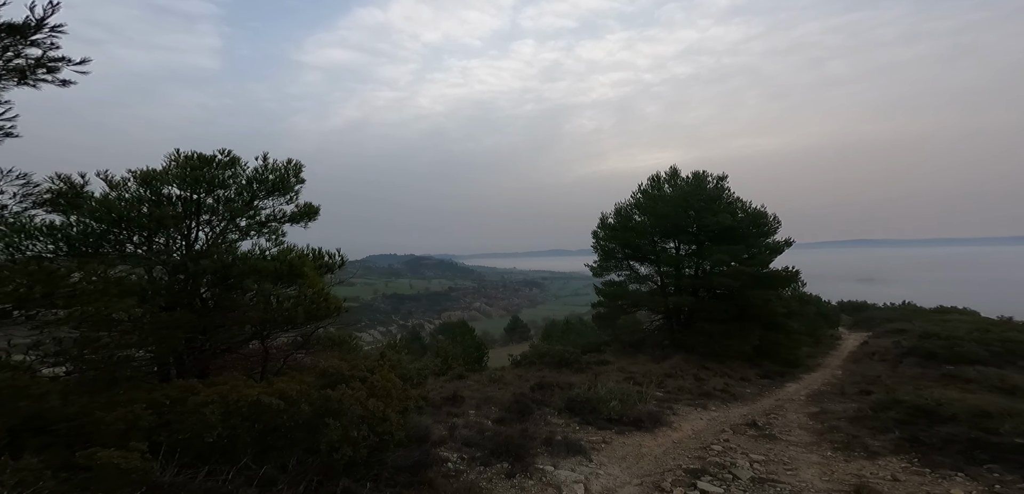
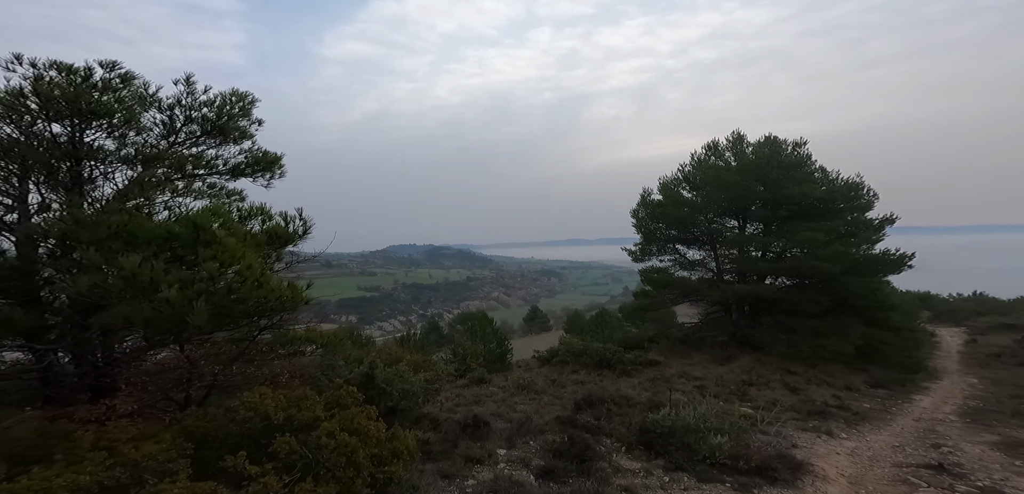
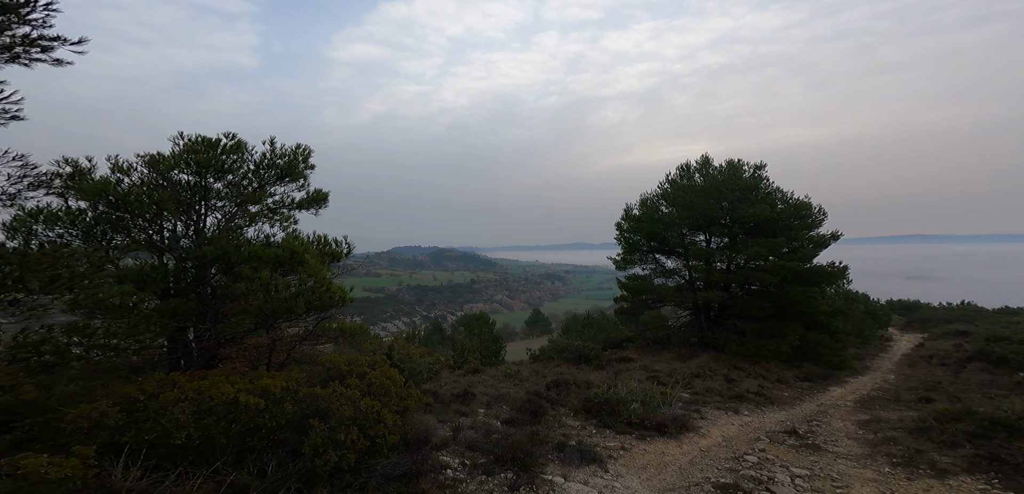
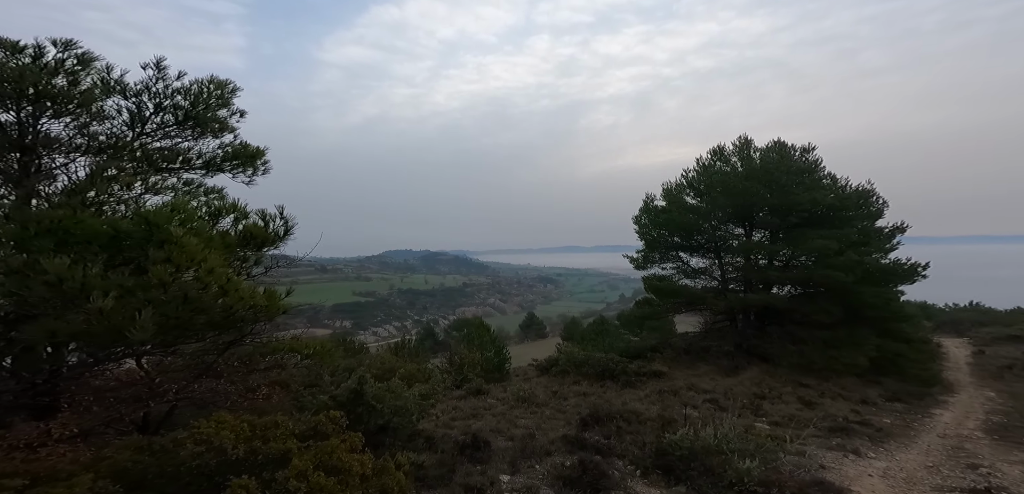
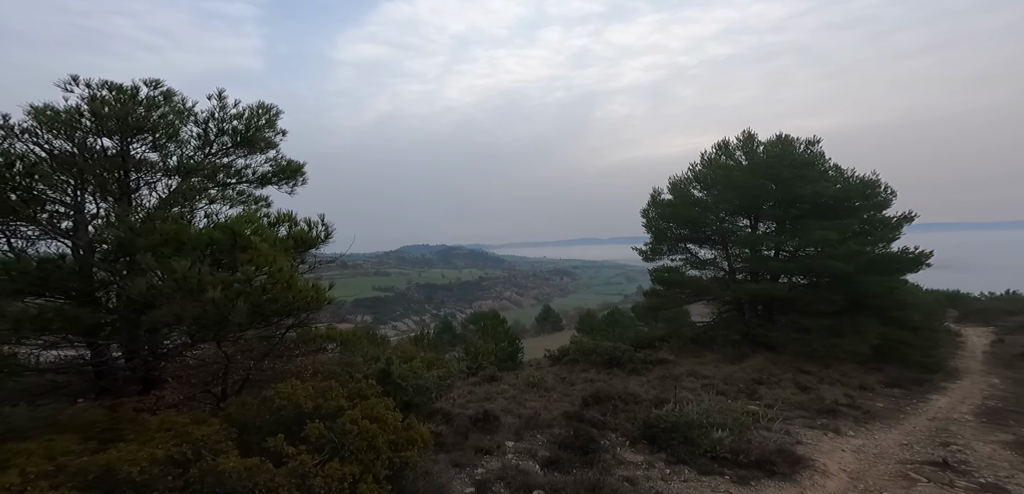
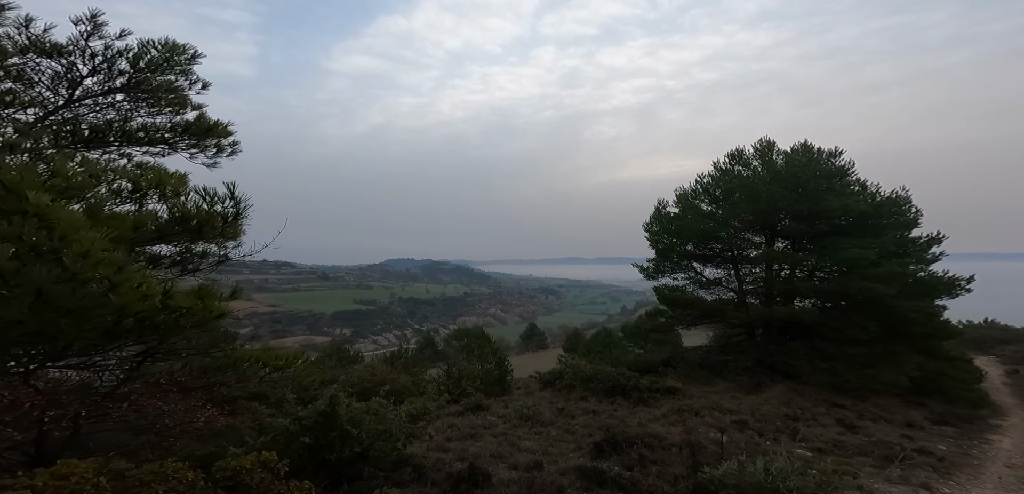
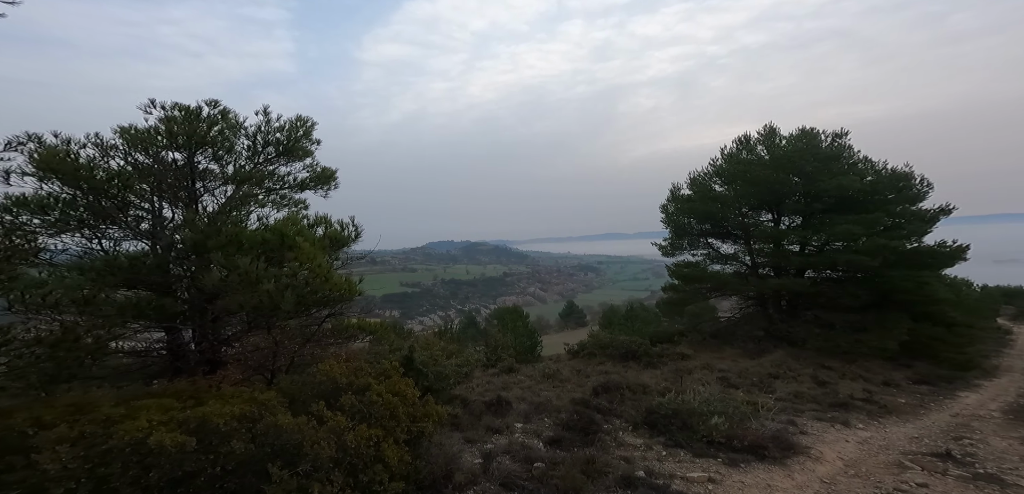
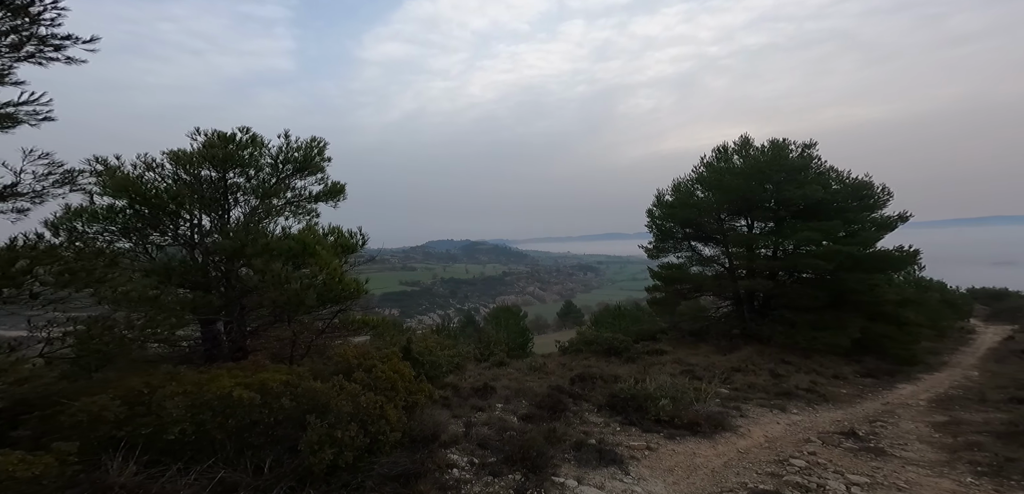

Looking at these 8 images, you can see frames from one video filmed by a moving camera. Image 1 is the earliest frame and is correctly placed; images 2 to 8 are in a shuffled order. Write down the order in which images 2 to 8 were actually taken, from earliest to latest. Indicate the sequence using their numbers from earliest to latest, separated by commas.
3, 8, 7, 5, 2, 4, 6
